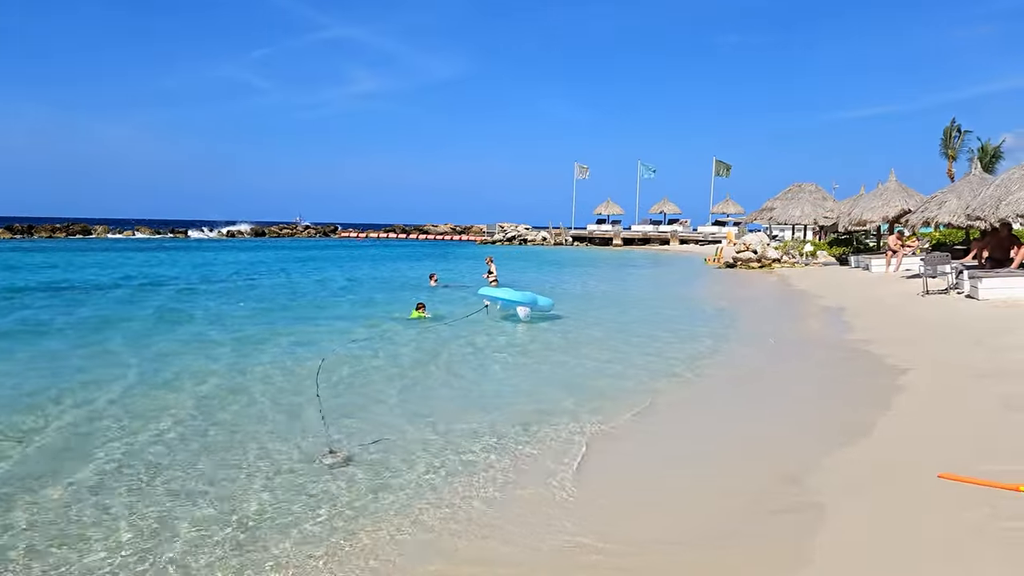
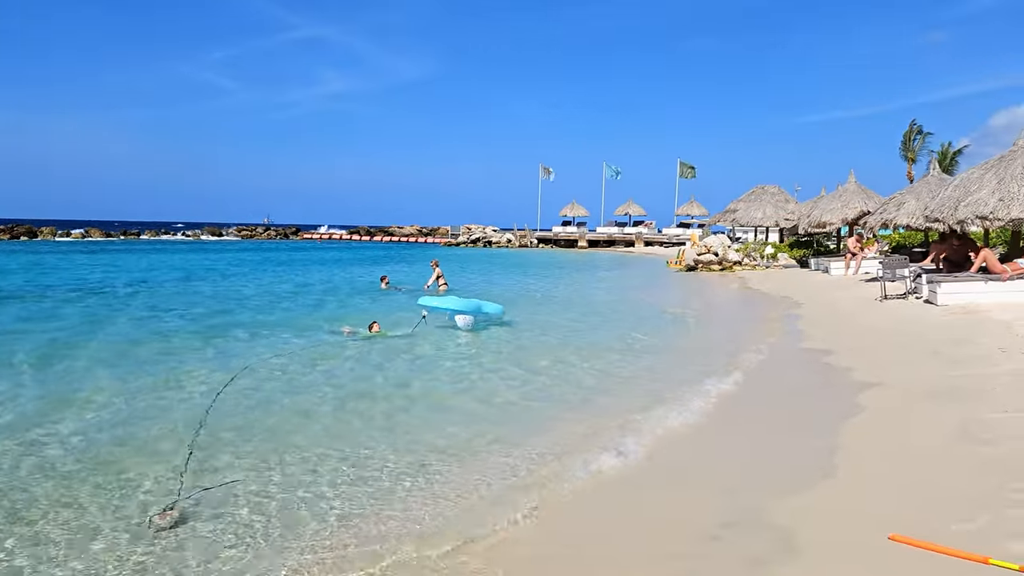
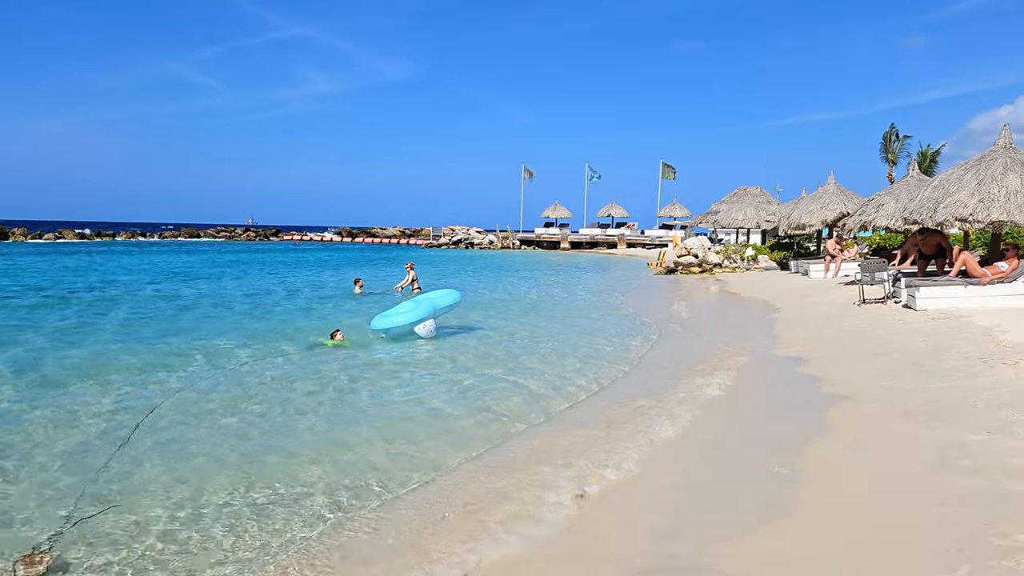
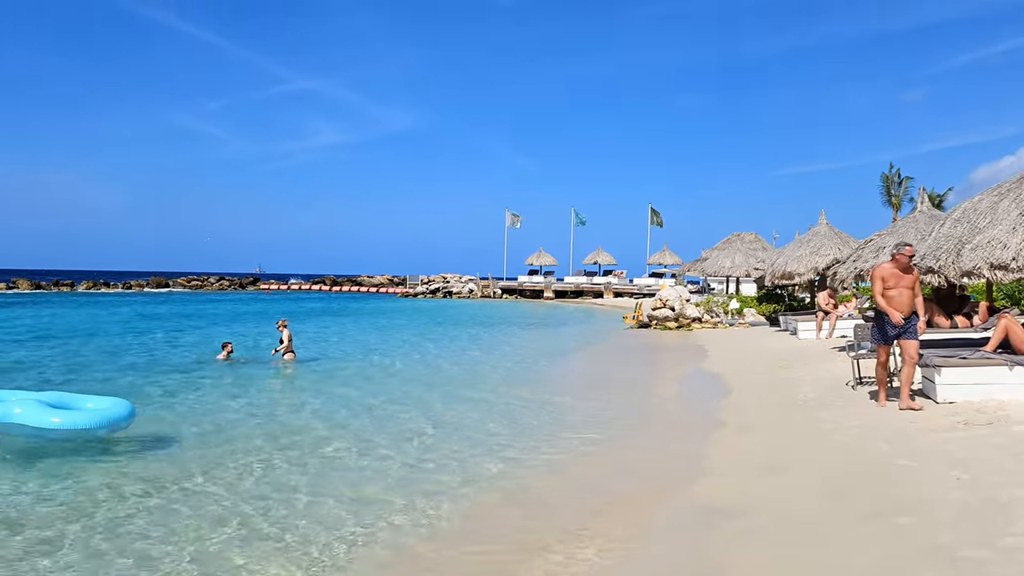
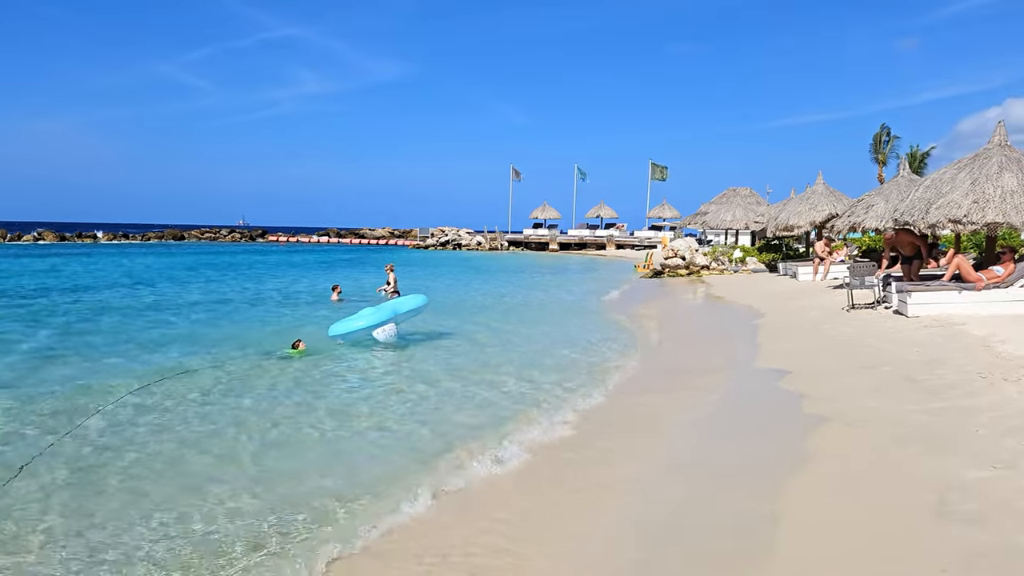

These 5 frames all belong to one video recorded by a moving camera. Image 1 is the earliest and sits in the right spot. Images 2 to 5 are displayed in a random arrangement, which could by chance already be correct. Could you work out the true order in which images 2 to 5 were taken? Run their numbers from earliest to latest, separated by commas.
2, 3, 5, 4
